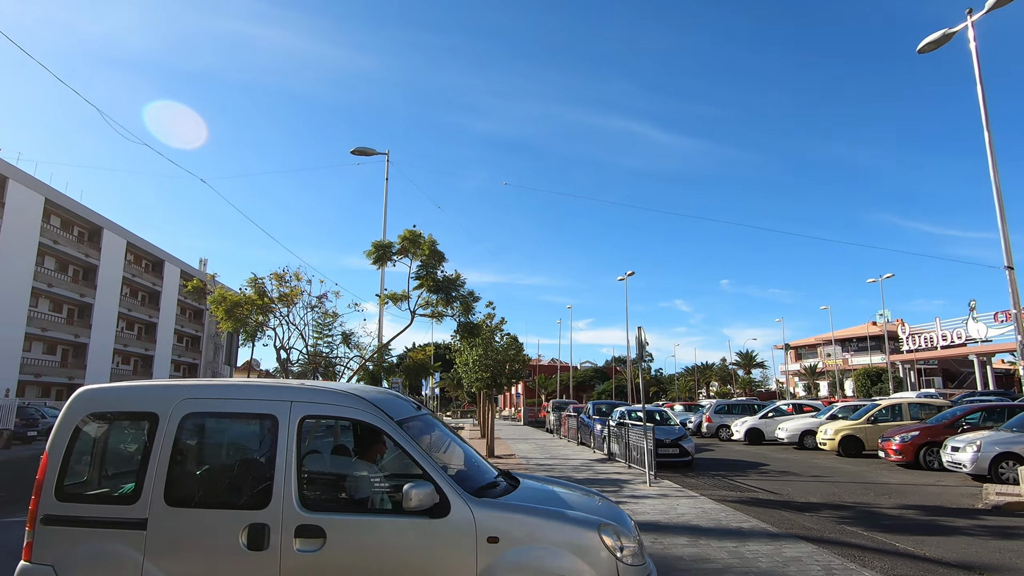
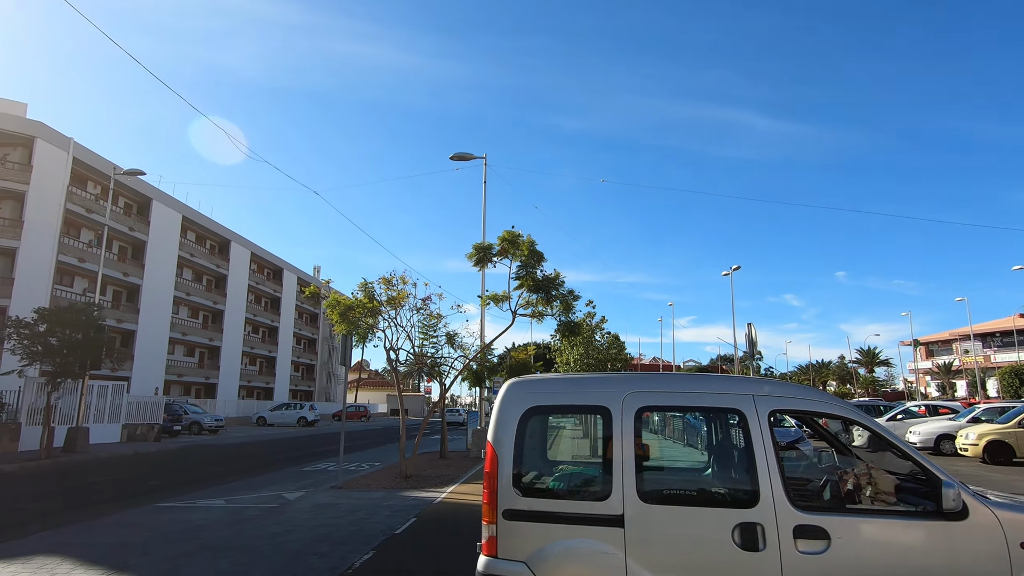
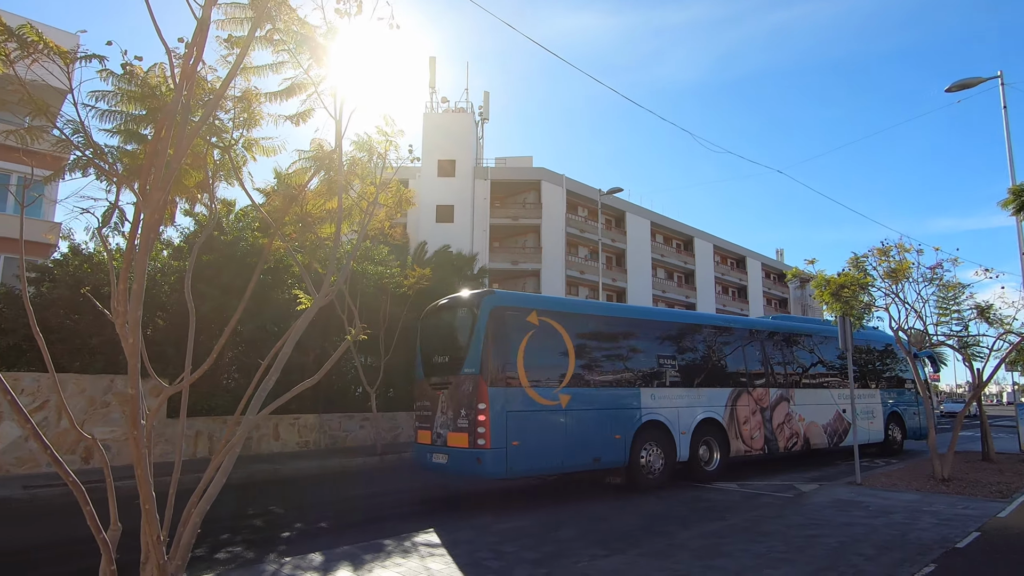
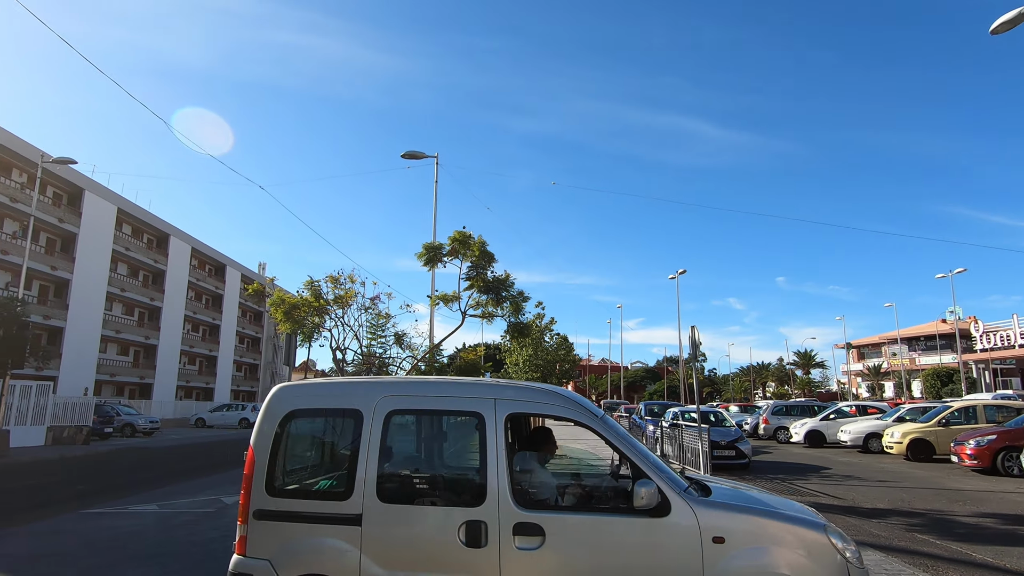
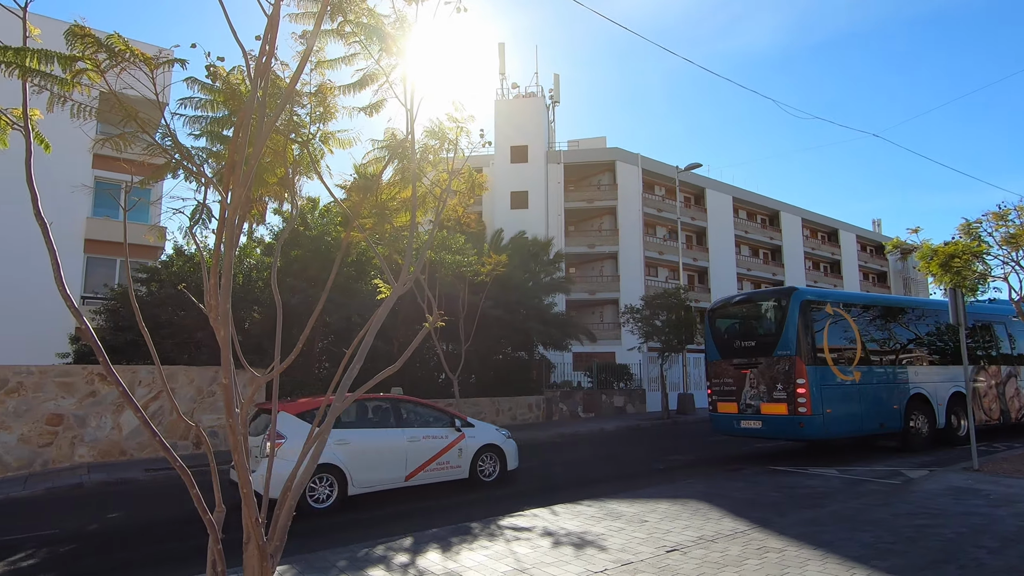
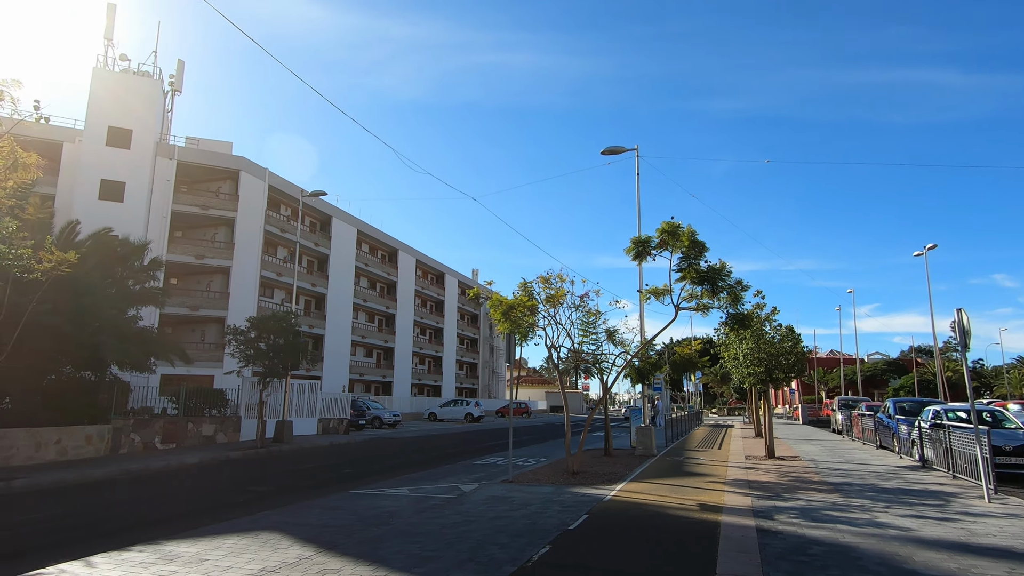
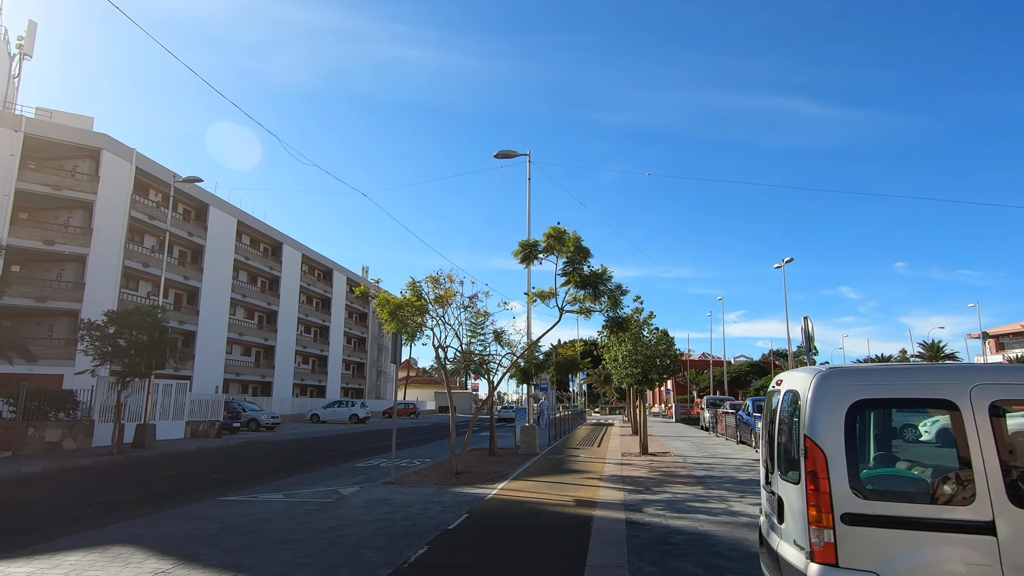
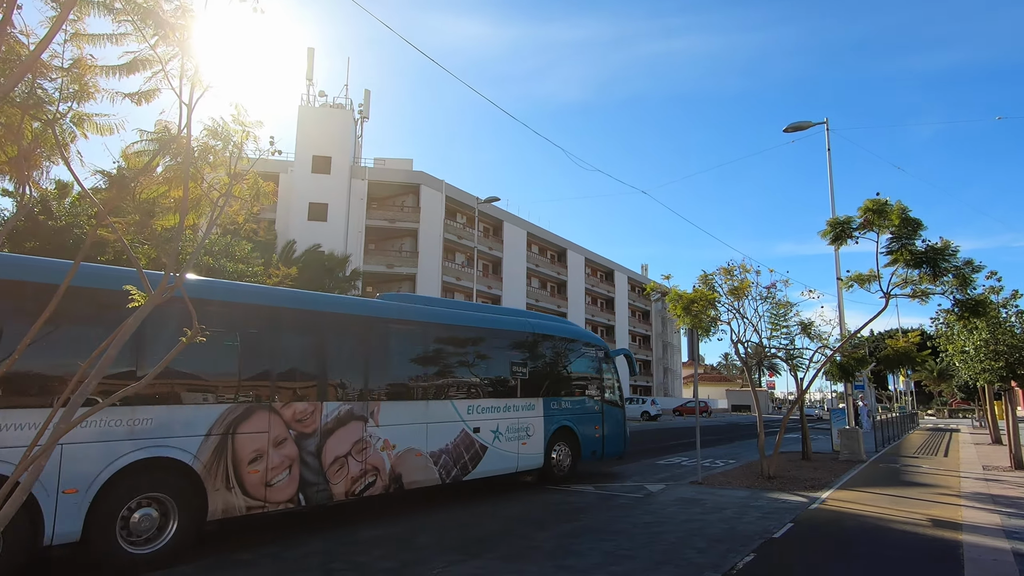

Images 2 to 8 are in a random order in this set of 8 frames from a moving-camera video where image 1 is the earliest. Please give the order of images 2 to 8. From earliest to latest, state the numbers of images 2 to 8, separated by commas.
4, 2, 7, 6, 8, 3, 5
